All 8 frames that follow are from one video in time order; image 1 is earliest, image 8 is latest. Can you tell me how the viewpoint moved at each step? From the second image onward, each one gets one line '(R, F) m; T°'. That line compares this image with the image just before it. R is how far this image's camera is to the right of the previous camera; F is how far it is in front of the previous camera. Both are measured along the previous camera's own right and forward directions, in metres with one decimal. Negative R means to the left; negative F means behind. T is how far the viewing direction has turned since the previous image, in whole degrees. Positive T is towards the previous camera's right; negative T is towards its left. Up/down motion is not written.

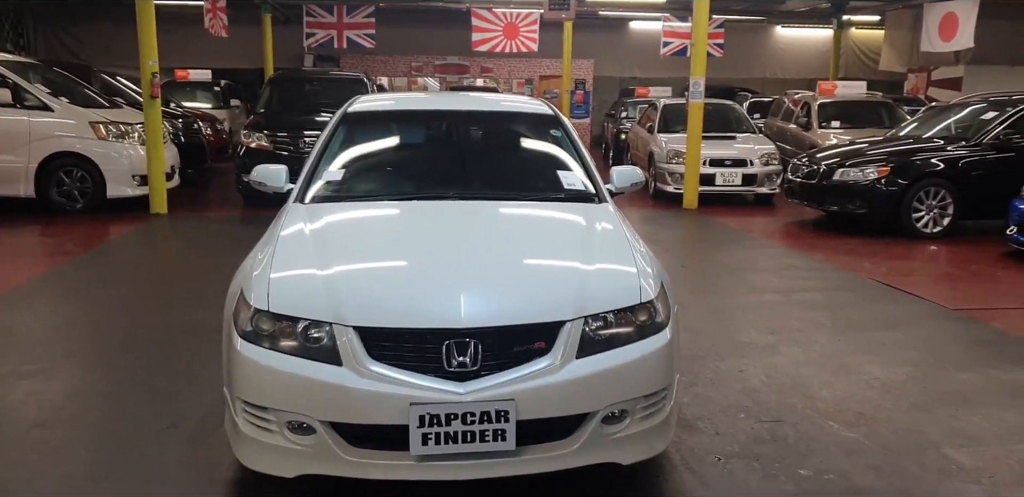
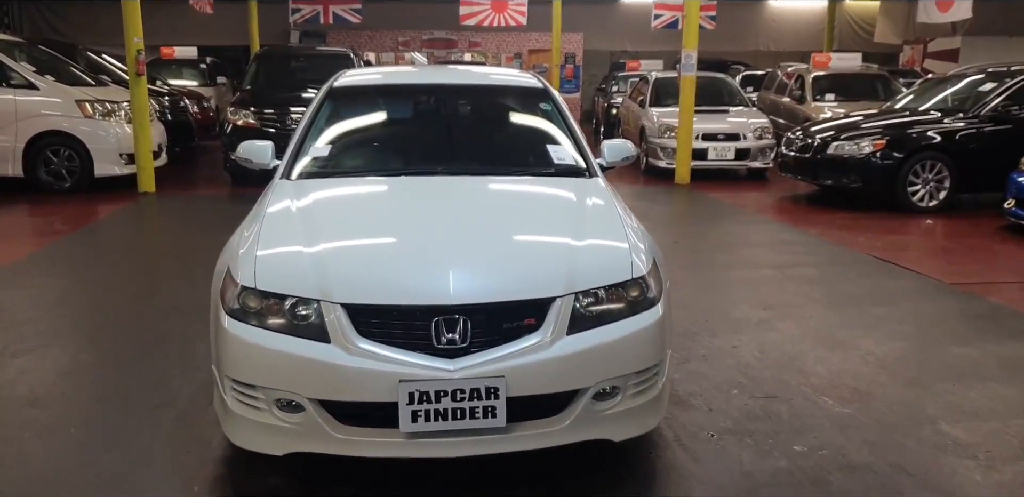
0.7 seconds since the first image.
(0.0, +0.1) m; 0°
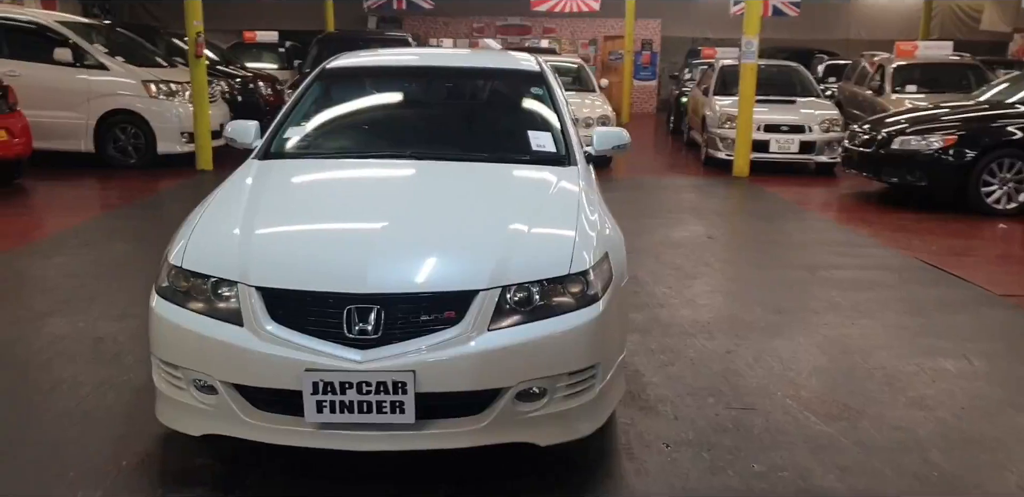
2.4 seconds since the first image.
(+0.5, +0.2) m; -7°
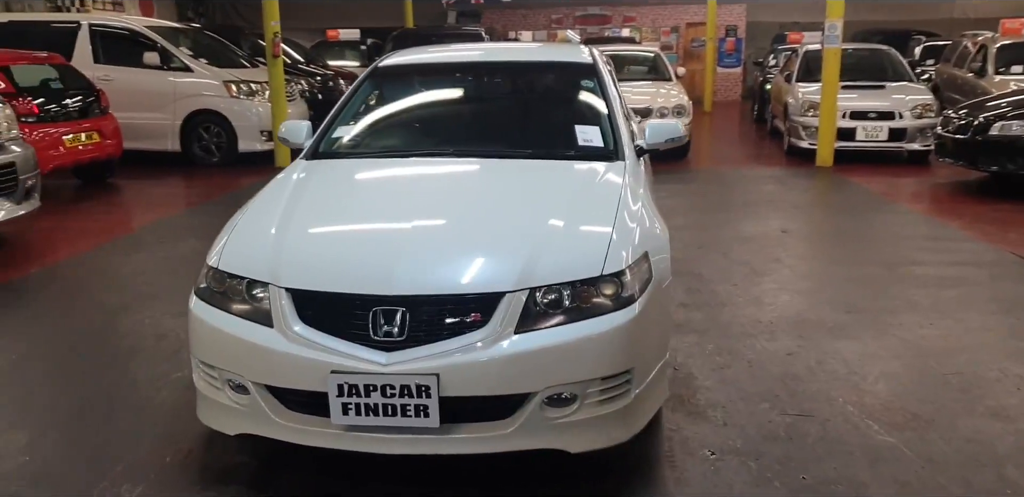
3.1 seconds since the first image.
(+0.2, +0.1) m; -6°
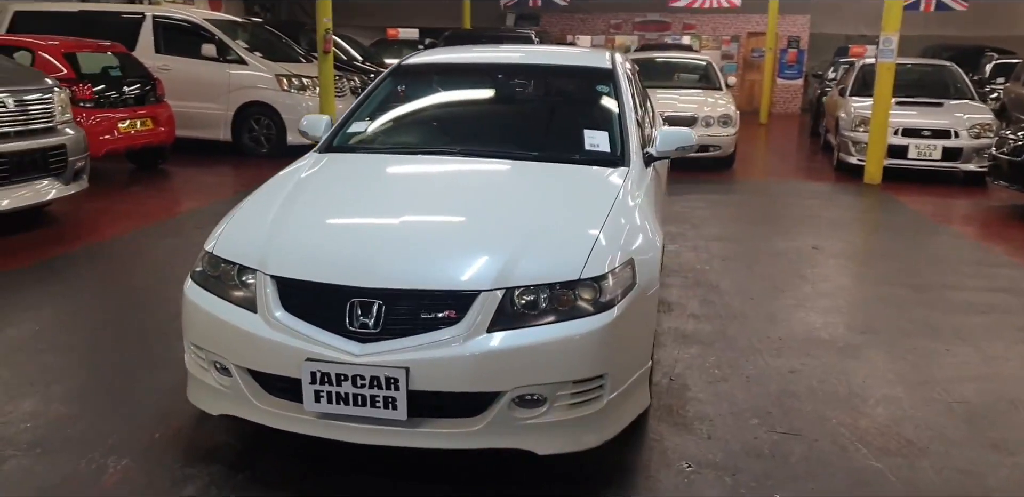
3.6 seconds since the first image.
(+0.2, 0.0) m; -4°
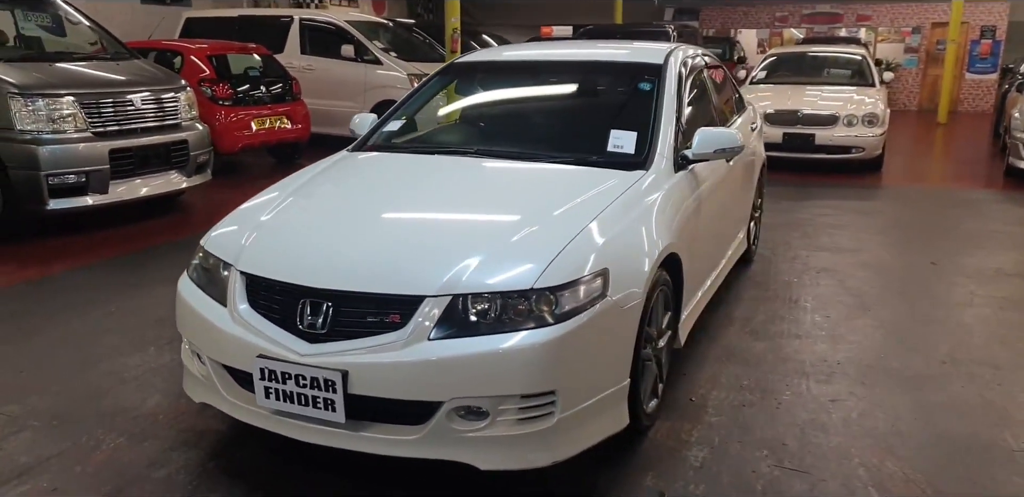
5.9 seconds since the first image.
(+0.7, +0.2) m; -13°
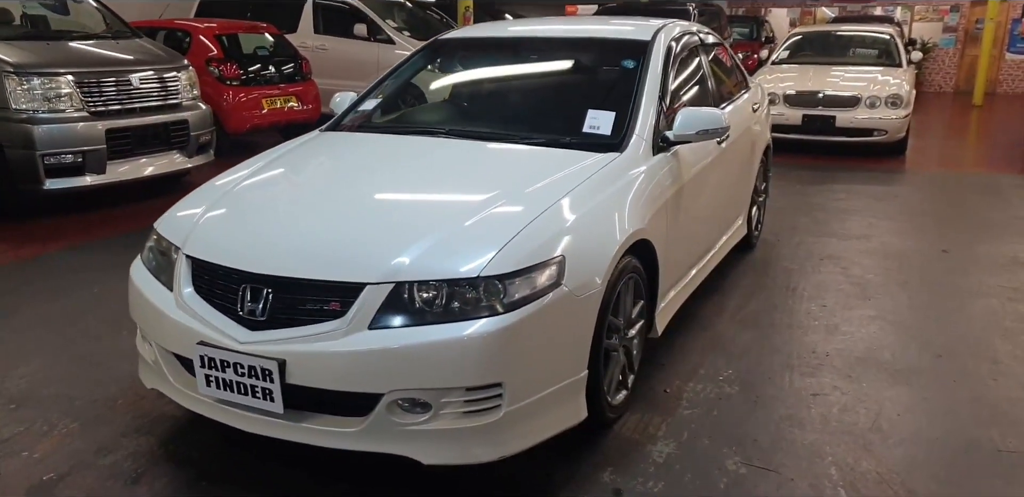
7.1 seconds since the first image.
(+0.2, +0.1) m; -2°
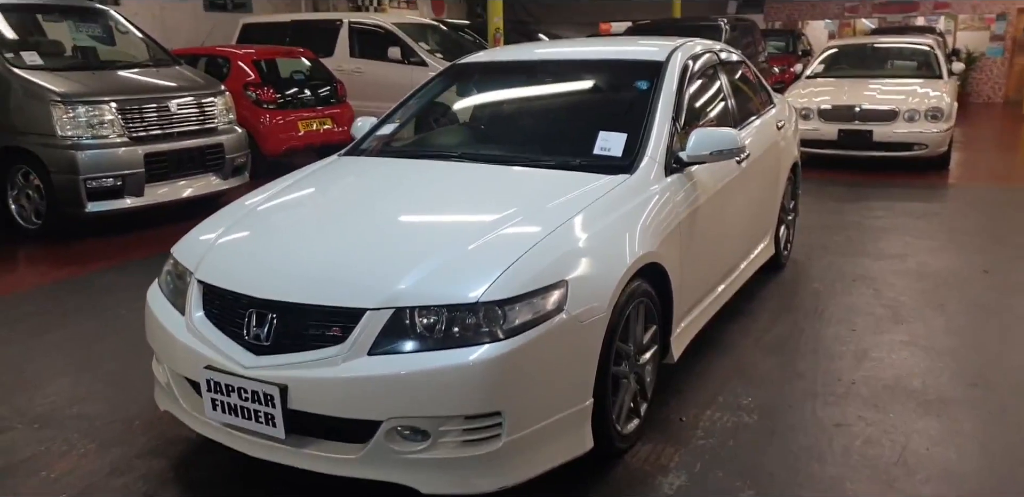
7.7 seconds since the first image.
(+0.1, 0.0) m; -3°
